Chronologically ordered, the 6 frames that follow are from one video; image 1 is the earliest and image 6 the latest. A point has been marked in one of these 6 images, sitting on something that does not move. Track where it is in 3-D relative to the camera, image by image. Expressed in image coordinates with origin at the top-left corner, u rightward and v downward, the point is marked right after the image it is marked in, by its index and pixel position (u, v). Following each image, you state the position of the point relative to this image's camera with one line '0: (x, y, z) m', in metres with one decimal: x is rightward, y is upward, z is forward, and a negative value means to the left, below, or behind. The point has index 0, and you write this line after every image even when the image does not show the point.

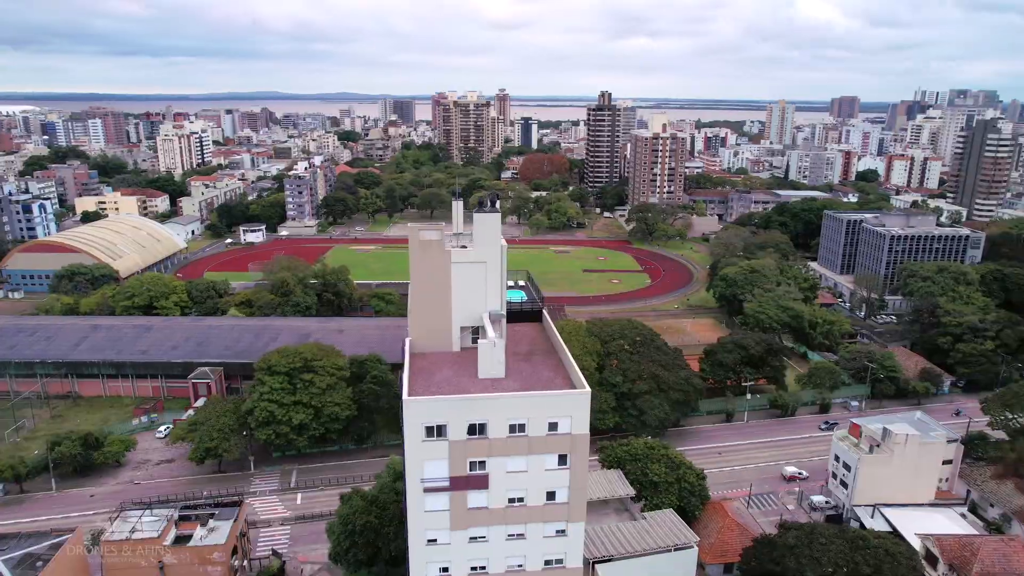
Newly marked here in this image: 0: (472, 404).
0: (-0.7, -1.7, +27.8) m
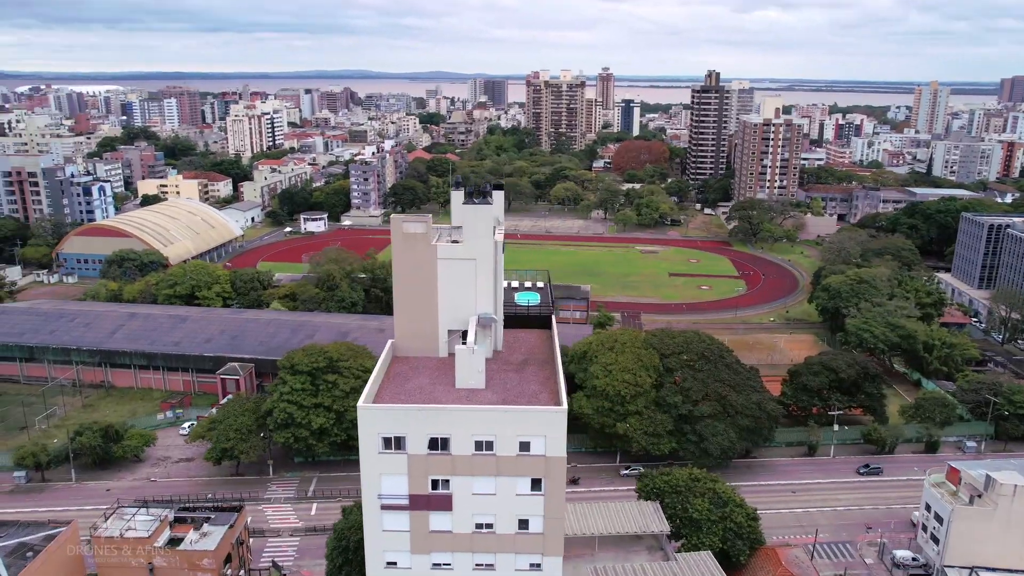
0: (-1.3, -2.1, +25.4) m
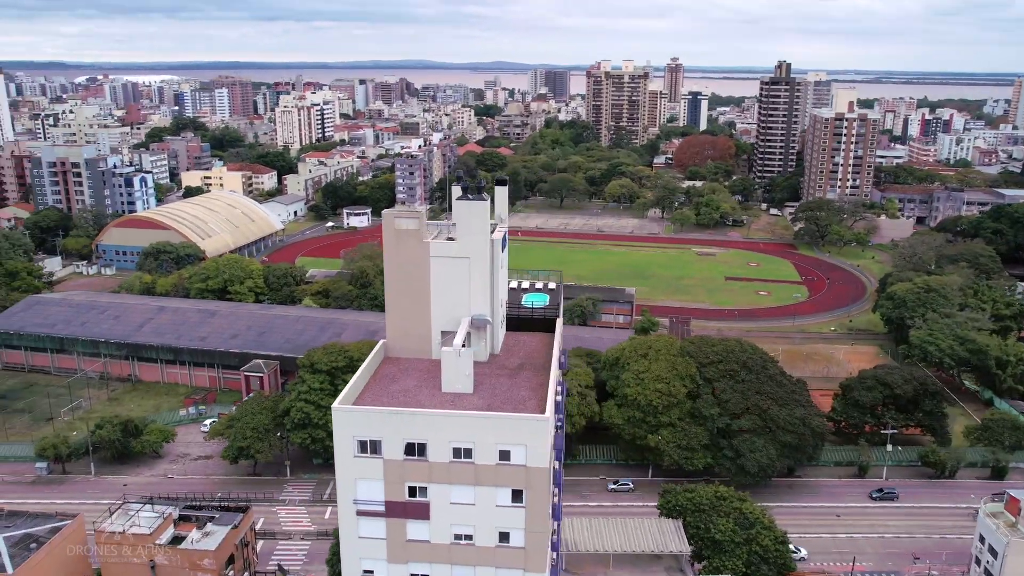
0: (-1.7, -2.2, +24.1) m
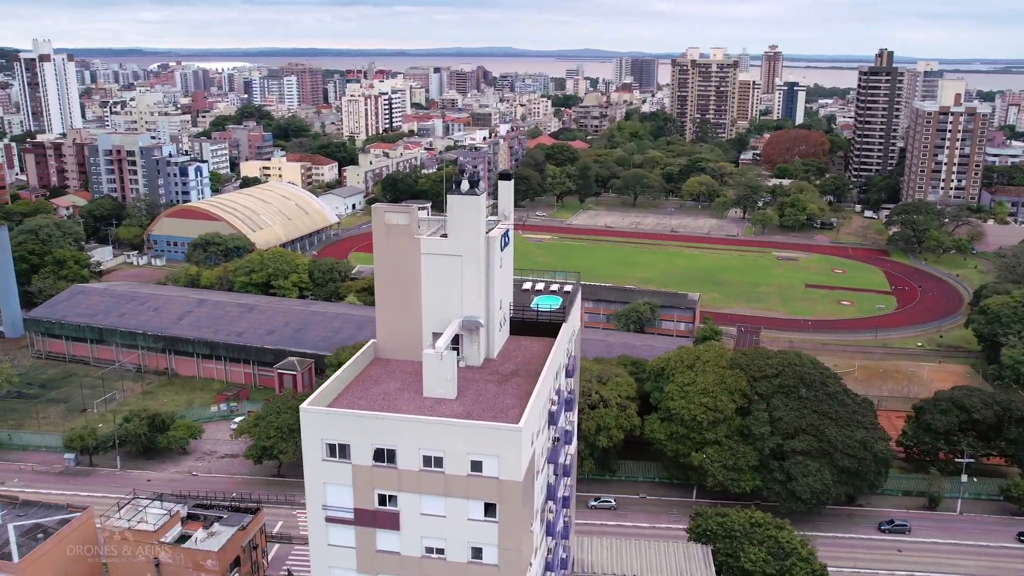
0: (-2.1, -2.1, +22.4) m
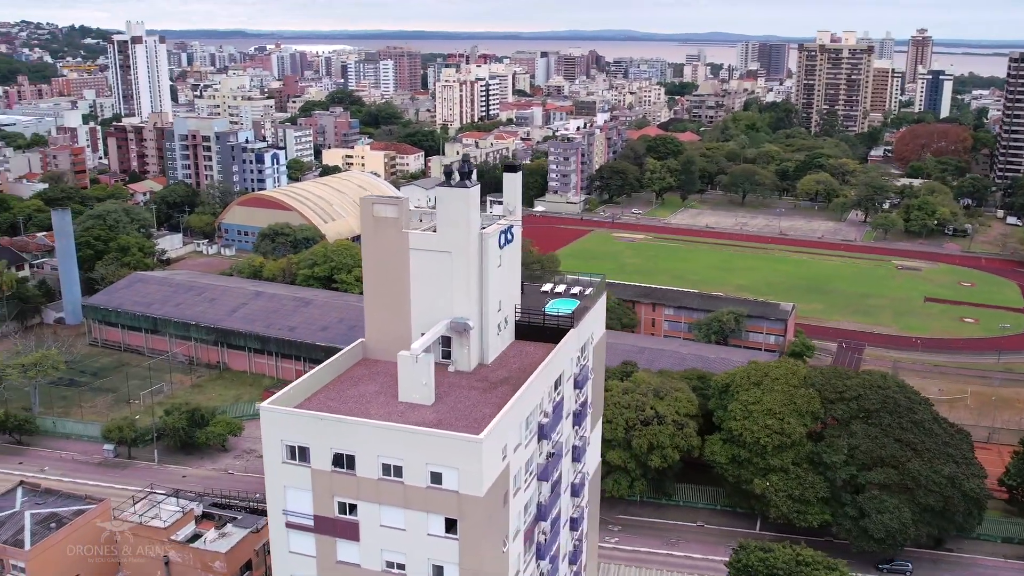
0: (-2.4, -2.0, +20.1) m
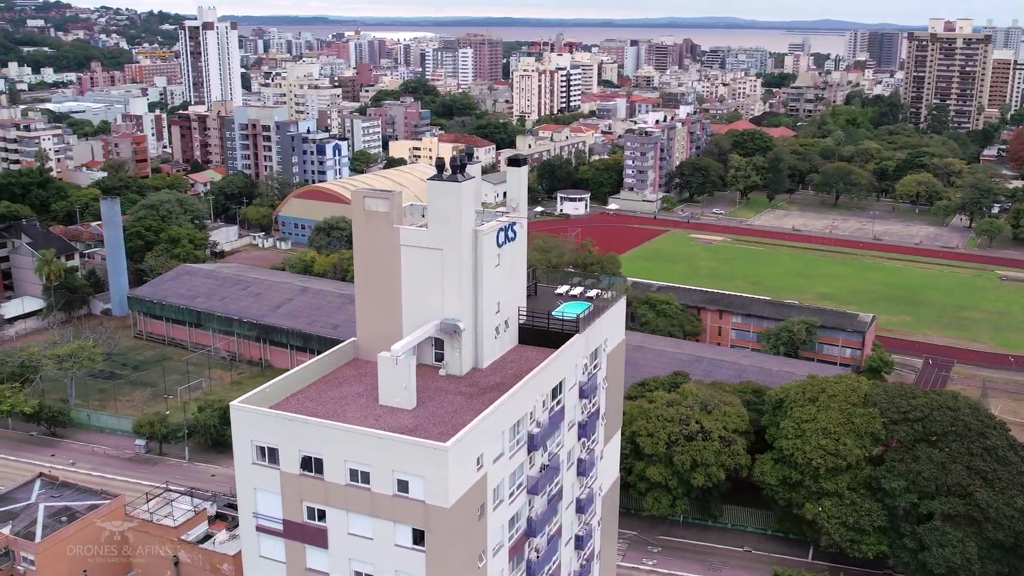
0: (-2.6, -1.9, +18.4) m
